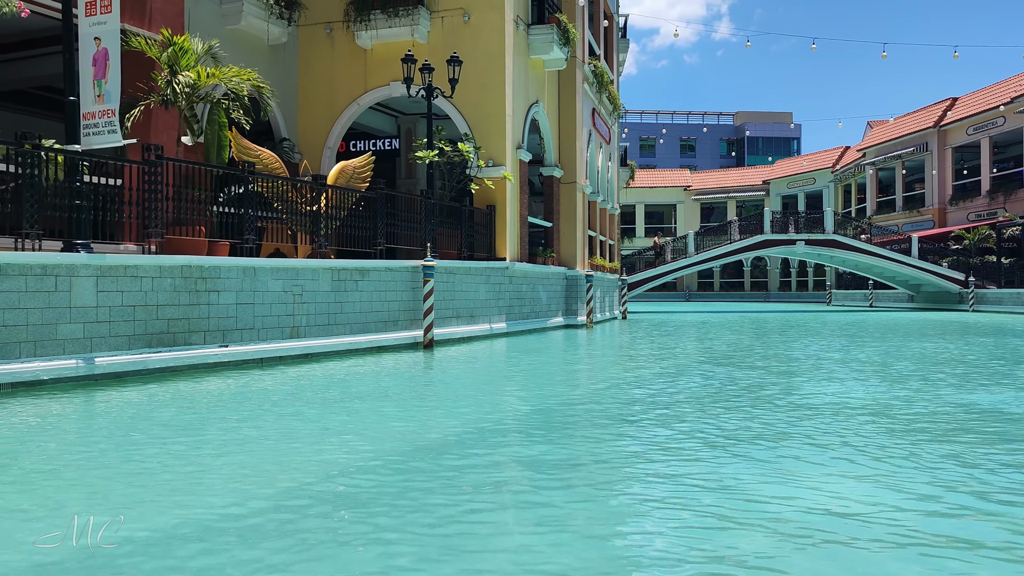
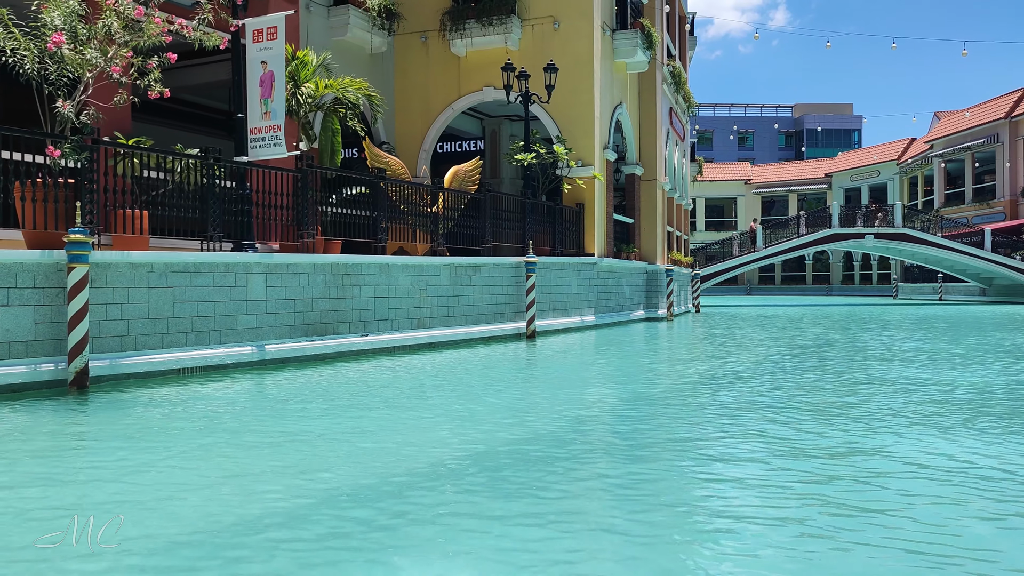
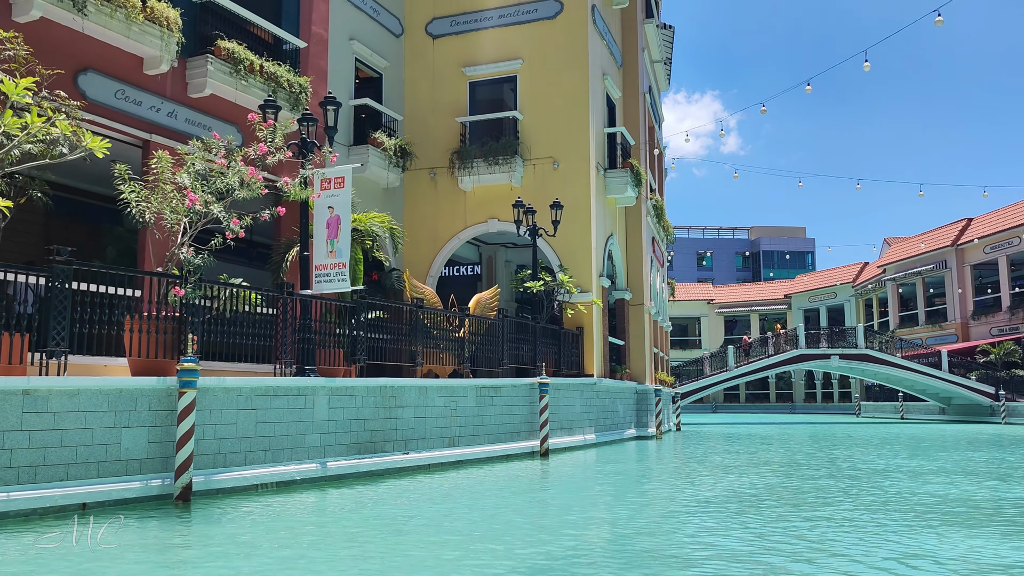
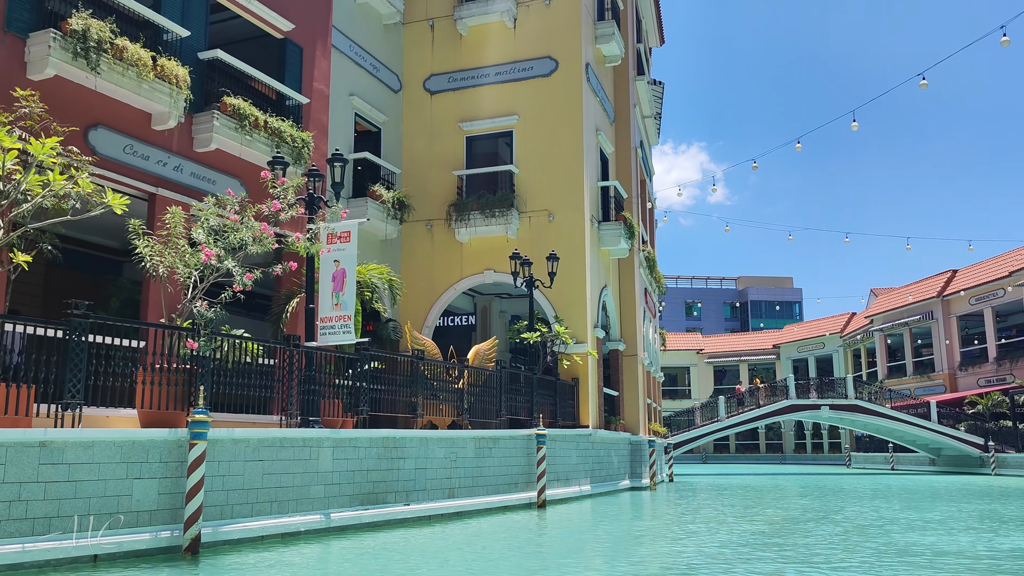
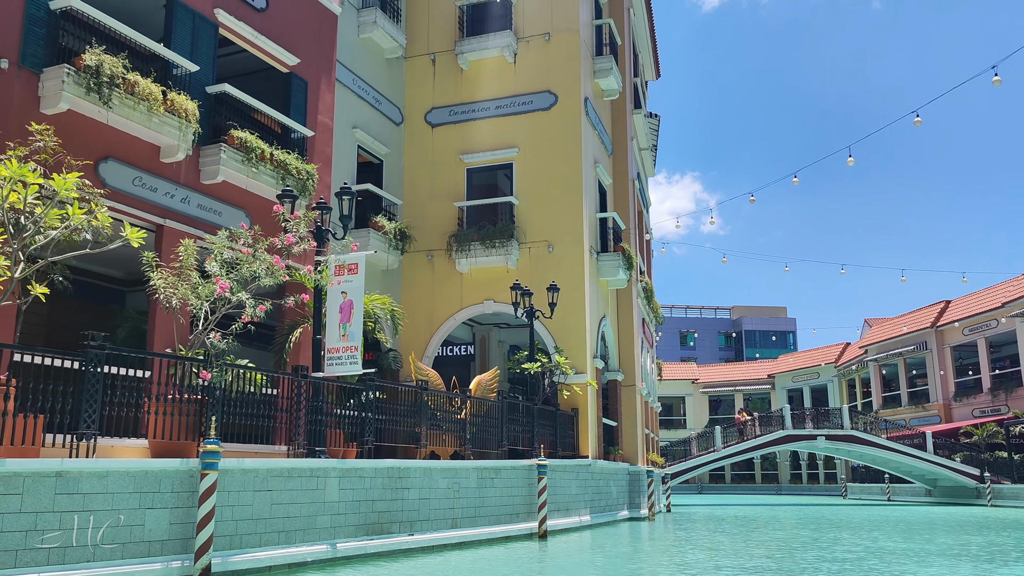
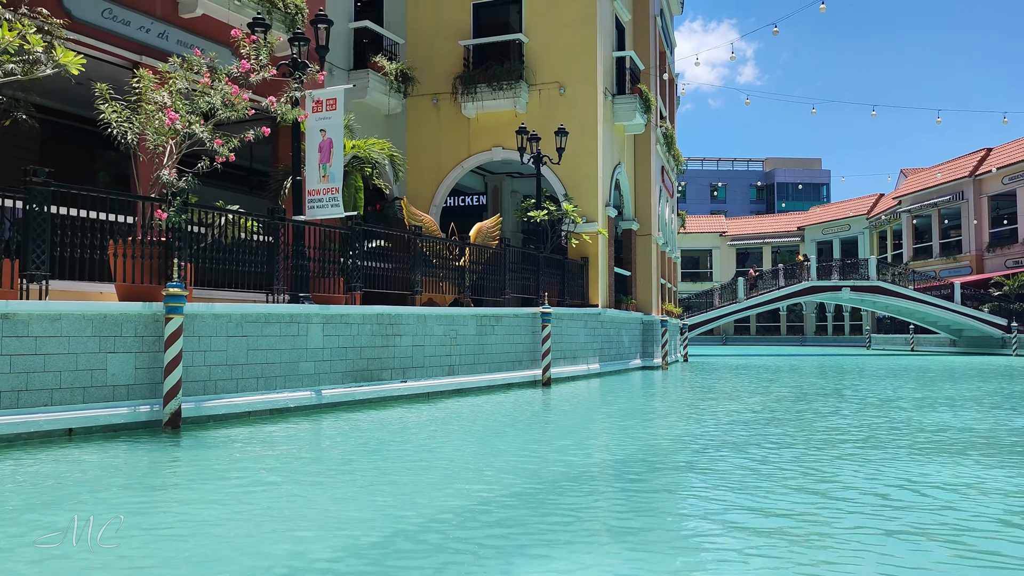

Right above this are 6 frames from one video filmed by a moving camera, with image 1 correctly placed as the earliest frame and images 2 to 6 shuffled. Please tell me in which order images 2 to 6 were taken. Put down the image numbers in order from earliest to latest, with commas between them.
2, 6, 3, 4, 5
